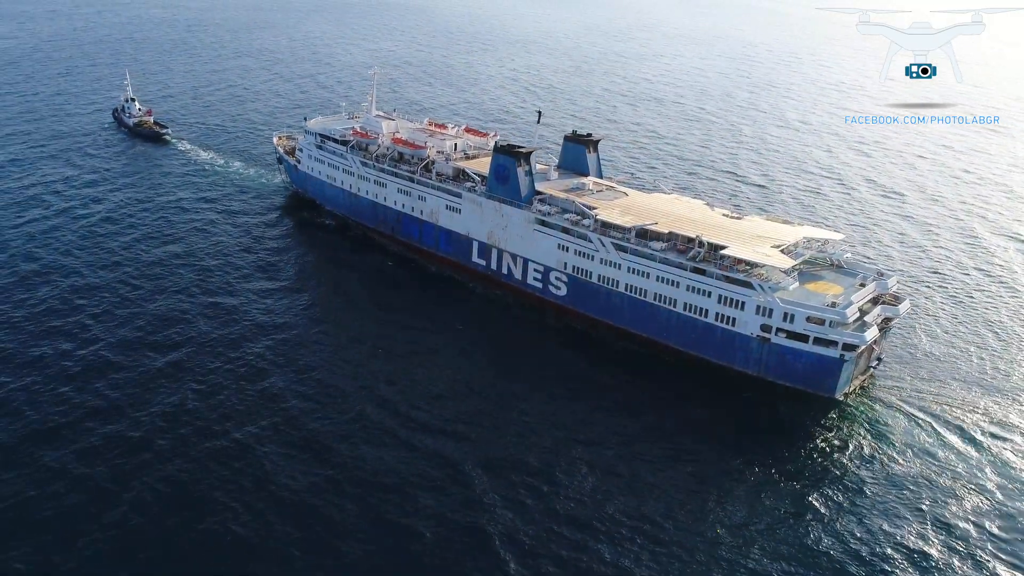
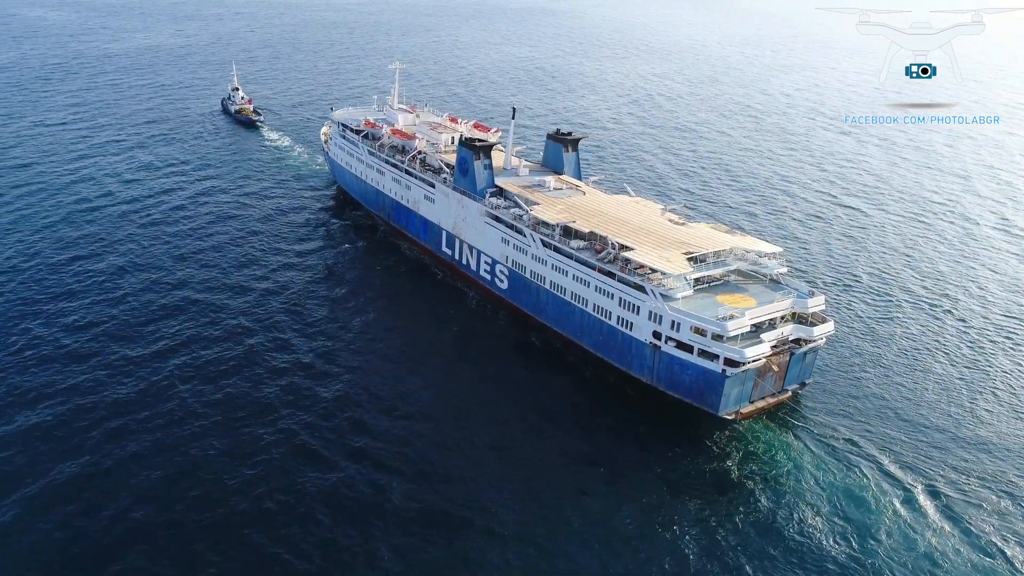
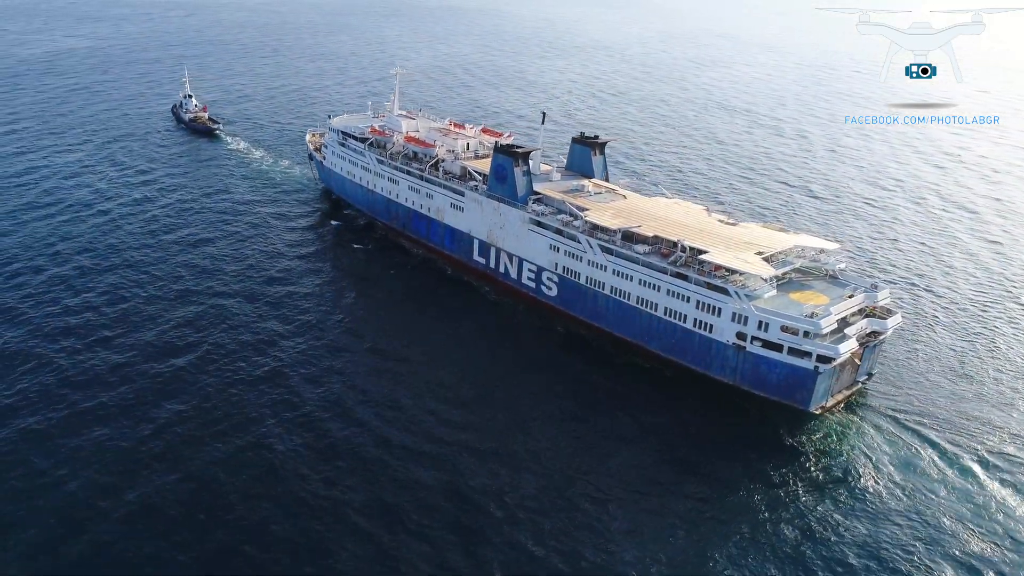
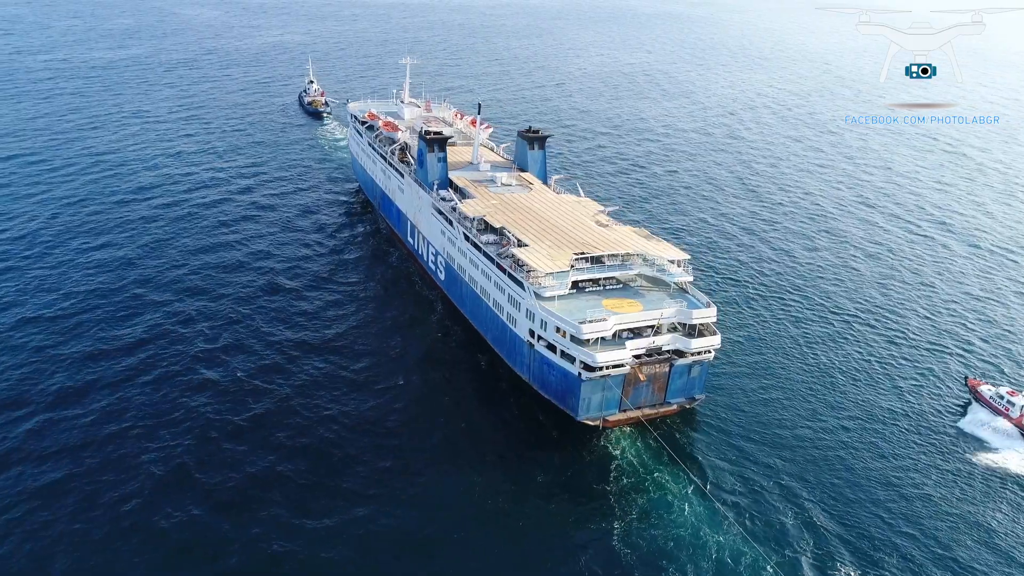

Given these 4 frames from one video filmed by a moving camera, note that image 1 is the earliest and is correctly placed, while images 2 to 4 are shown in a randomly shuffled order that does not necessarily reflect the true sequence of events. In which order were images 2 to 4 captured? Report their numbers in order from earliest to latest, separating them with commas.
3, 2, 4
